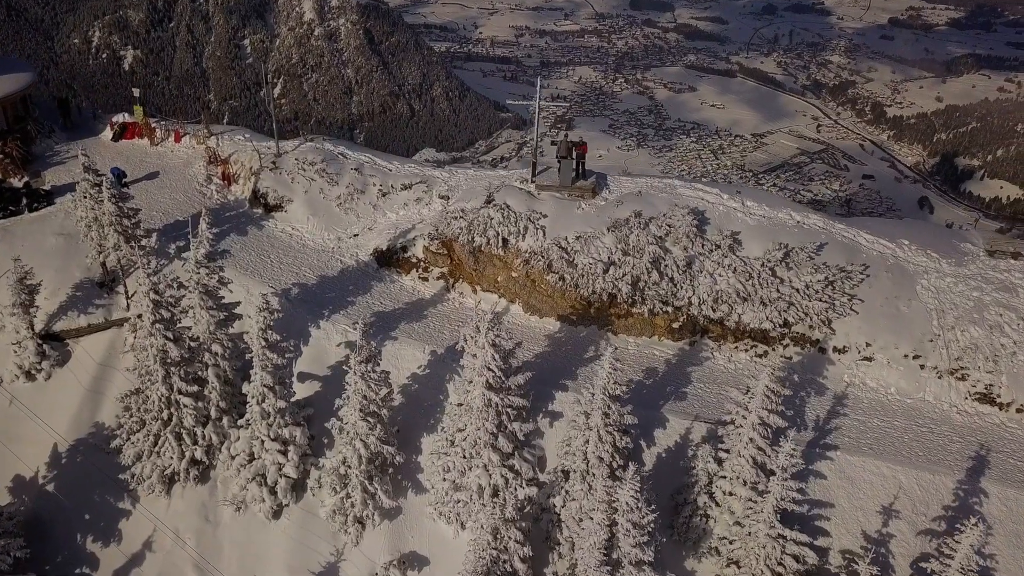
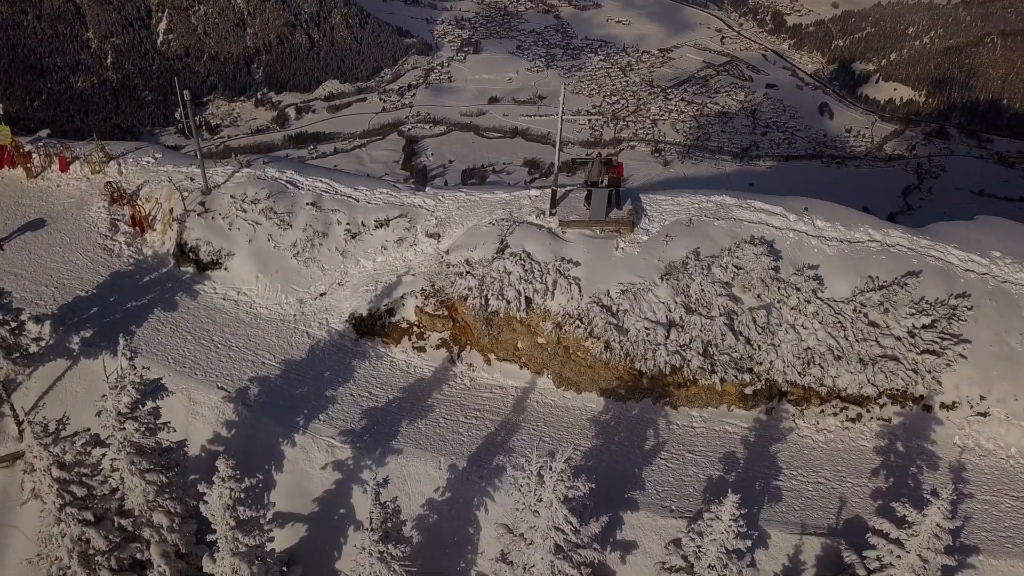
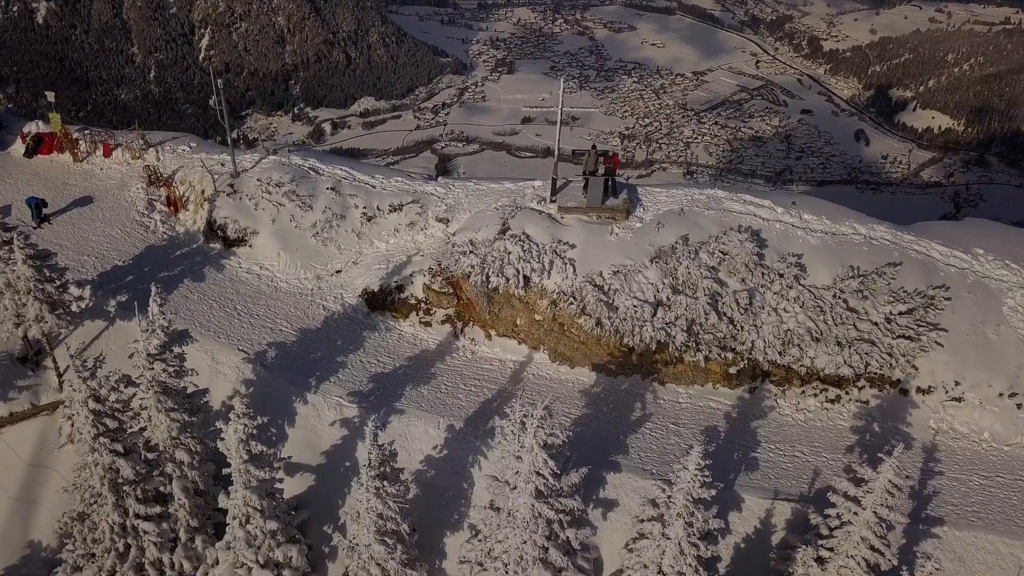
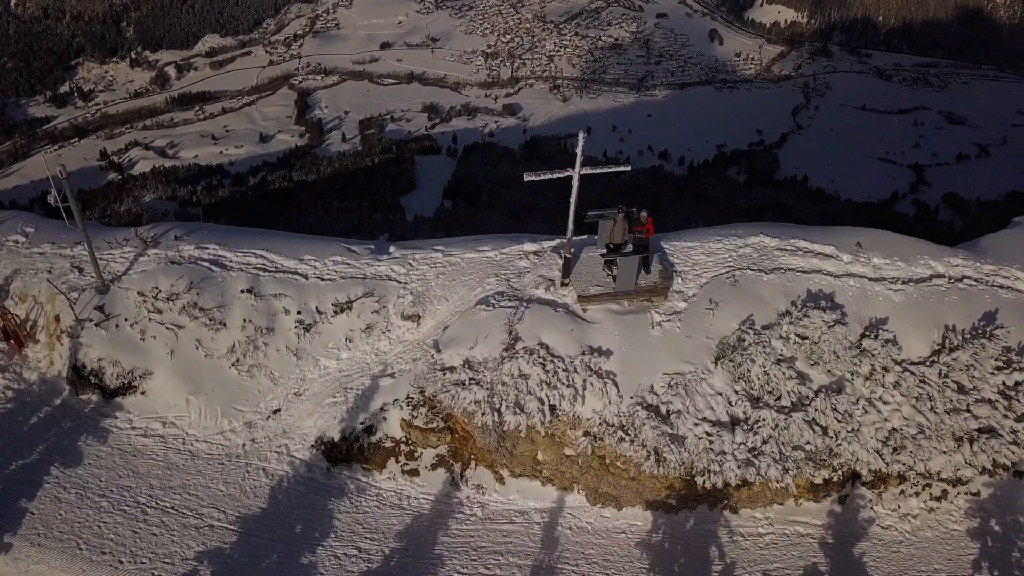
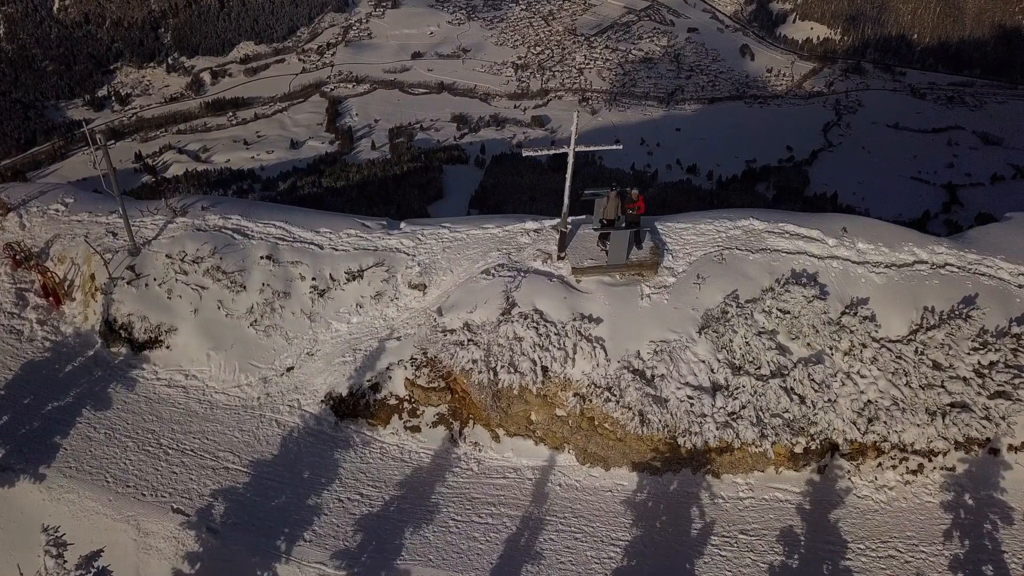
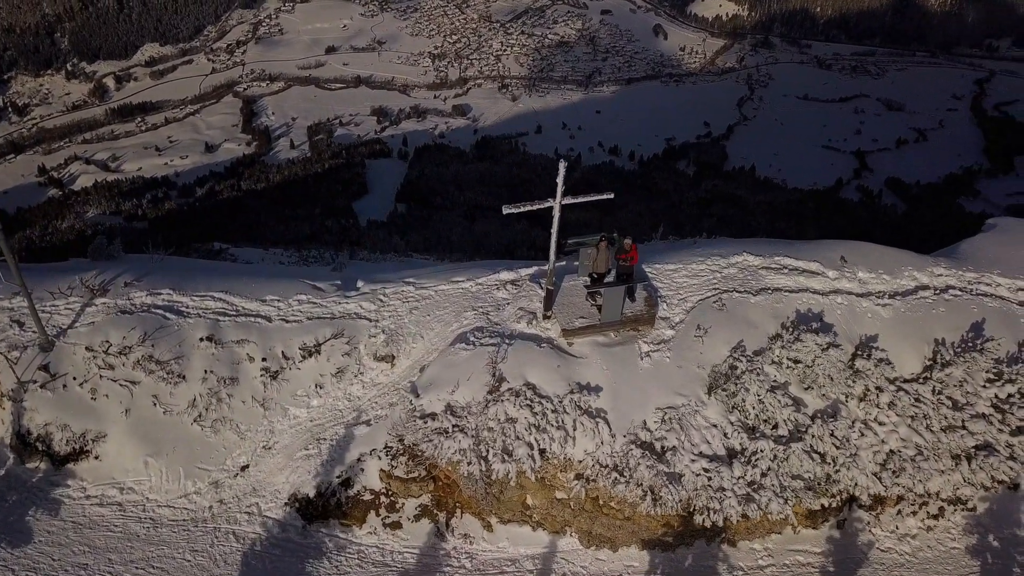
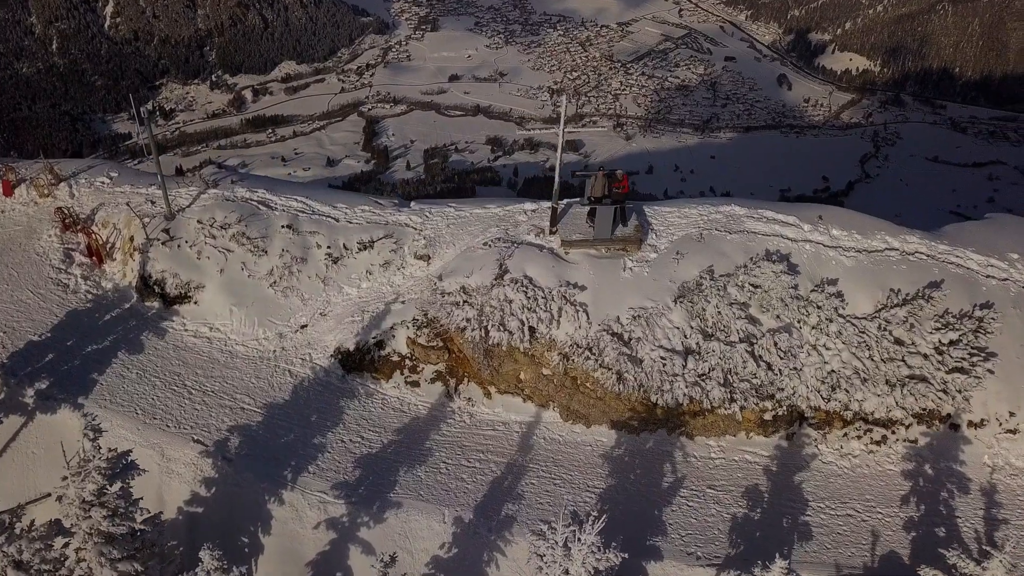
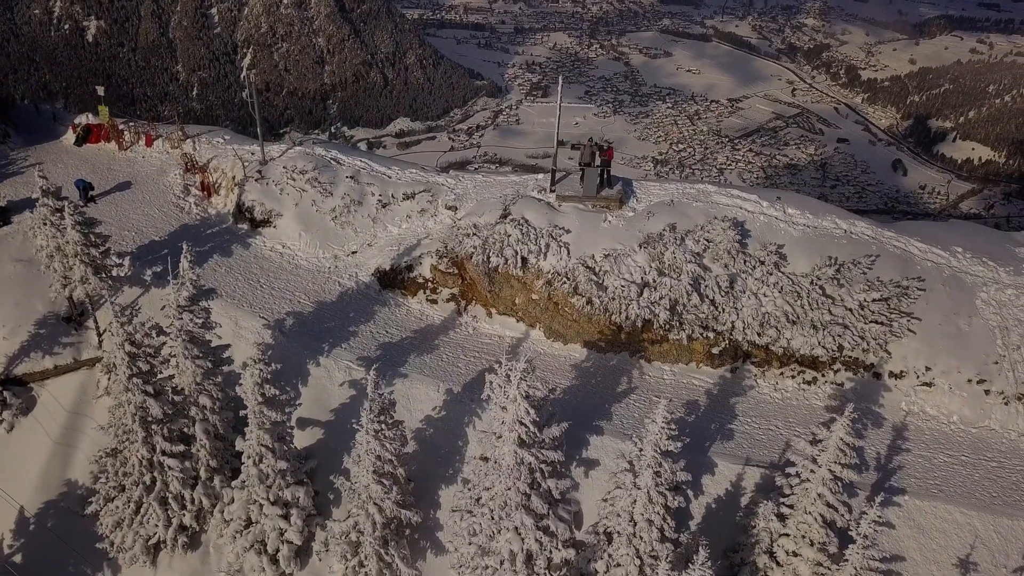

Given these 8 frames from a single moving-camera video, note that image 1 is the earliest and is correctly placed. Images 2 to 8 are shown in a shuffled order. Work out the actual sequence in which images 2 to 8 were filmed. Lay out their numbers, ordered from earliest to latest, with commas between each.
8, 3, 2, 7, 5, 4, 6
